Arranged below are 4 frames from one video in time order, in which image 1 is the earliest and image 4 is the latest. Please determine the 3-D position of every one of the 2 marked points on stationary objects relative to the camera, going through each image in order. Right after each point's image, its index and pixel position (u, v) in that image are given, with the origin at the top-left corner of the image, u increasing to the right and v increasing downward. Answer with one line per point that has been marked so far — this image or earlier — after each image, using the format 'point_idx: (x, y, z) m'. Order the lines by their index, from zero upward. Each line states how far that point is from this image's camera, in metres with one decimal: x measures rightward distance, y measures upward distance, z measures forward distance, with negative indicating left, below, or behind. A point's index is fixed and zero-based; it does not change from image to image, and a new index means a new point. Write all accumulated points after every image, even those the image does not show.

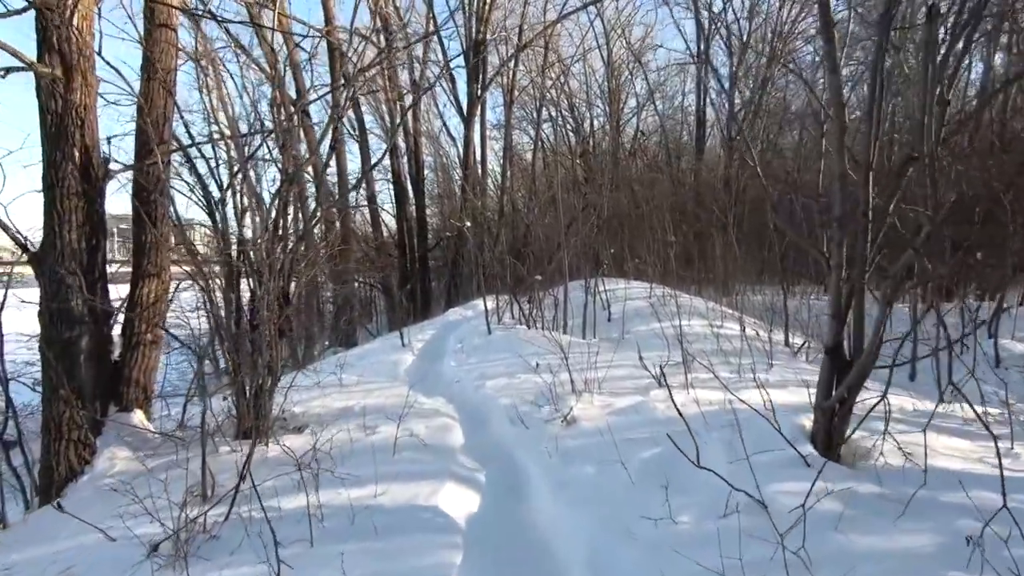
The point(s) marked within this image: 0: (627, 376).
0: (+1.3, -1.0, +6.1) m
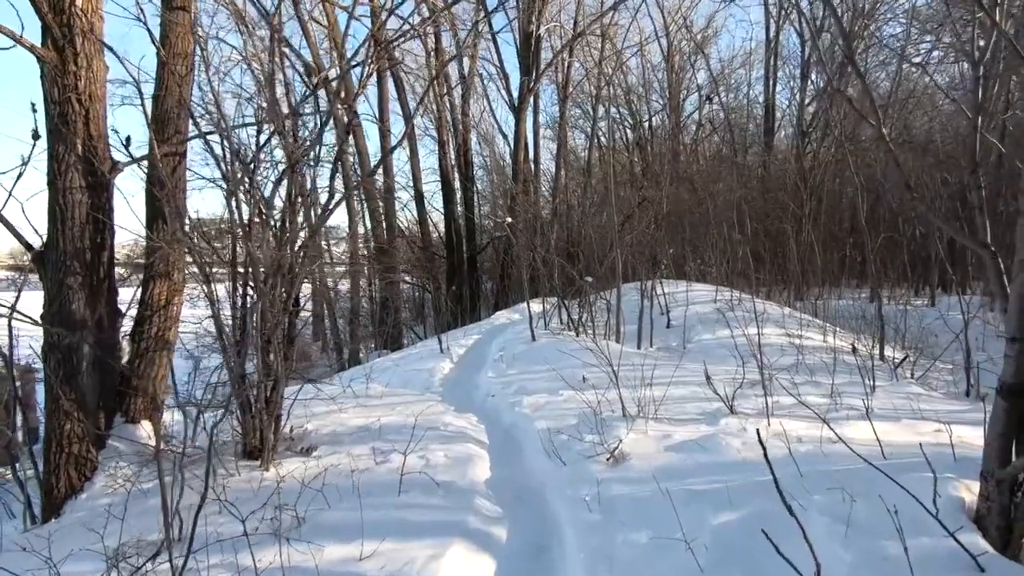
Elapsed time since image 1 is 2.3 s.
0: (+1.7, -1.0, +5.1) m
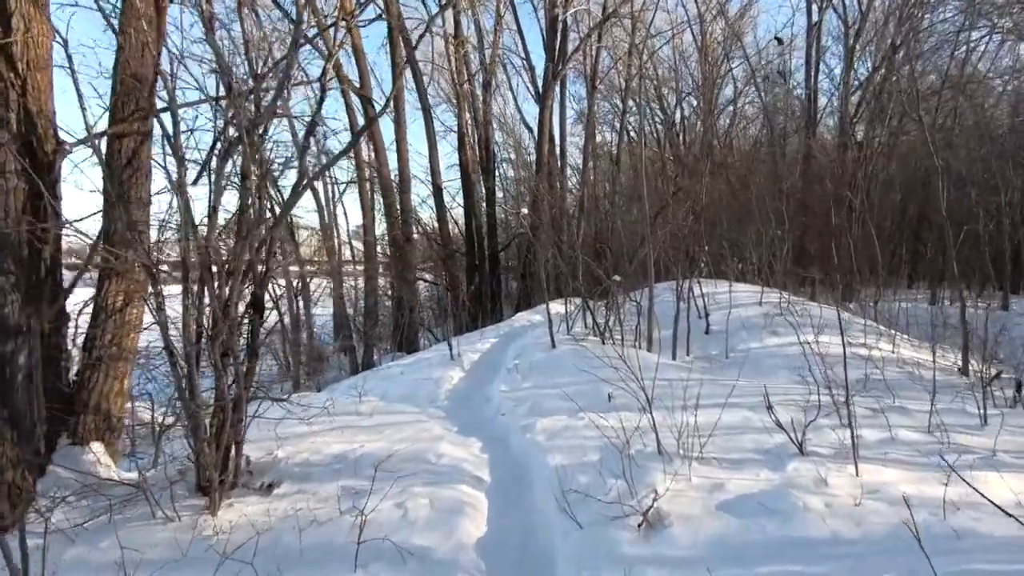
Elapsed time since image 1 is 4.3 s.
0: (+1.7, -1.0, +4.0) m
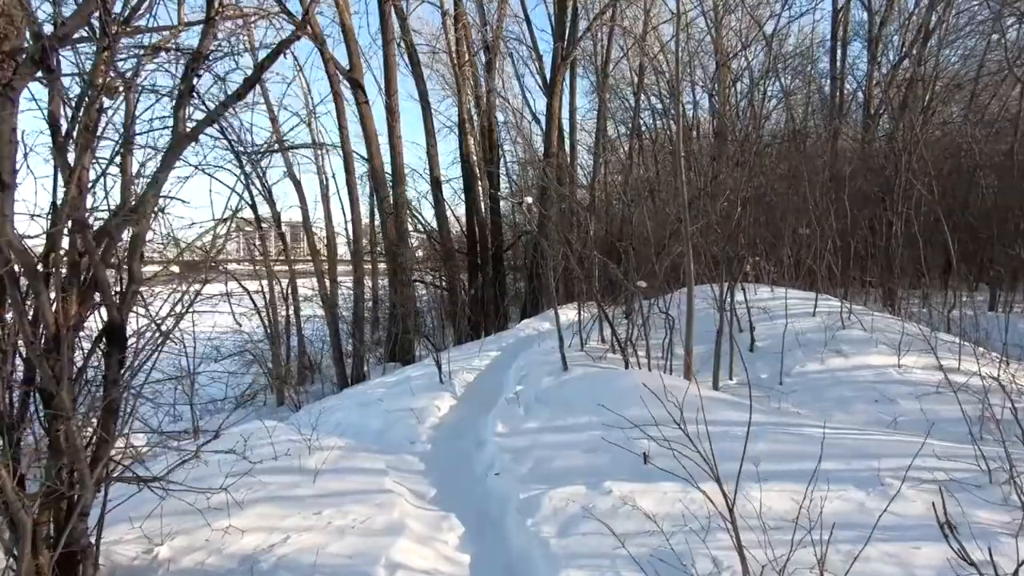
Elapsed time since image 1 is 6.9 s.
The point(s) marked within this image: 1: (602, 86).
0: (+1.7, -1.2, +2.6) m
1: (+2.5, +5.5, +14.6) m
